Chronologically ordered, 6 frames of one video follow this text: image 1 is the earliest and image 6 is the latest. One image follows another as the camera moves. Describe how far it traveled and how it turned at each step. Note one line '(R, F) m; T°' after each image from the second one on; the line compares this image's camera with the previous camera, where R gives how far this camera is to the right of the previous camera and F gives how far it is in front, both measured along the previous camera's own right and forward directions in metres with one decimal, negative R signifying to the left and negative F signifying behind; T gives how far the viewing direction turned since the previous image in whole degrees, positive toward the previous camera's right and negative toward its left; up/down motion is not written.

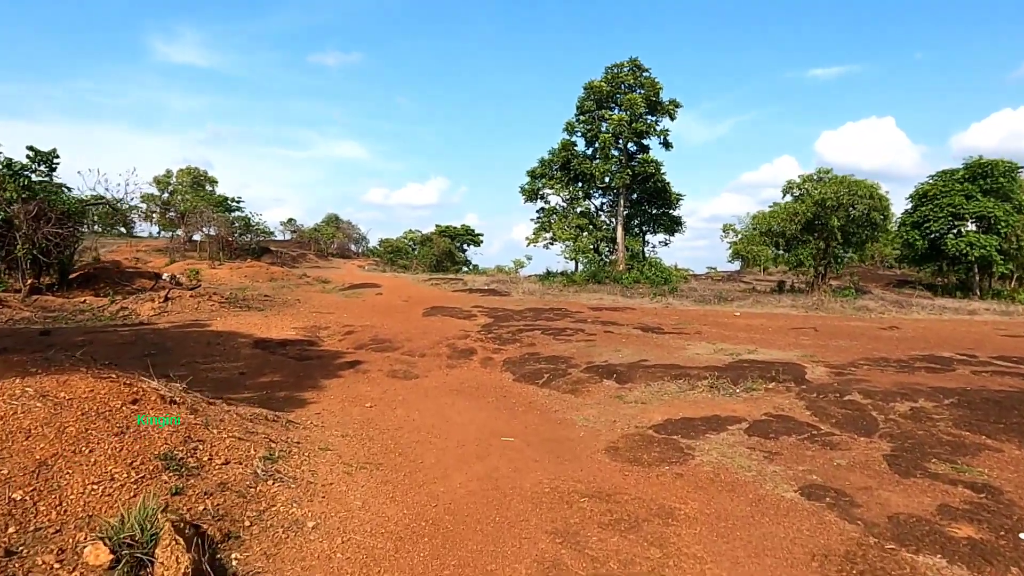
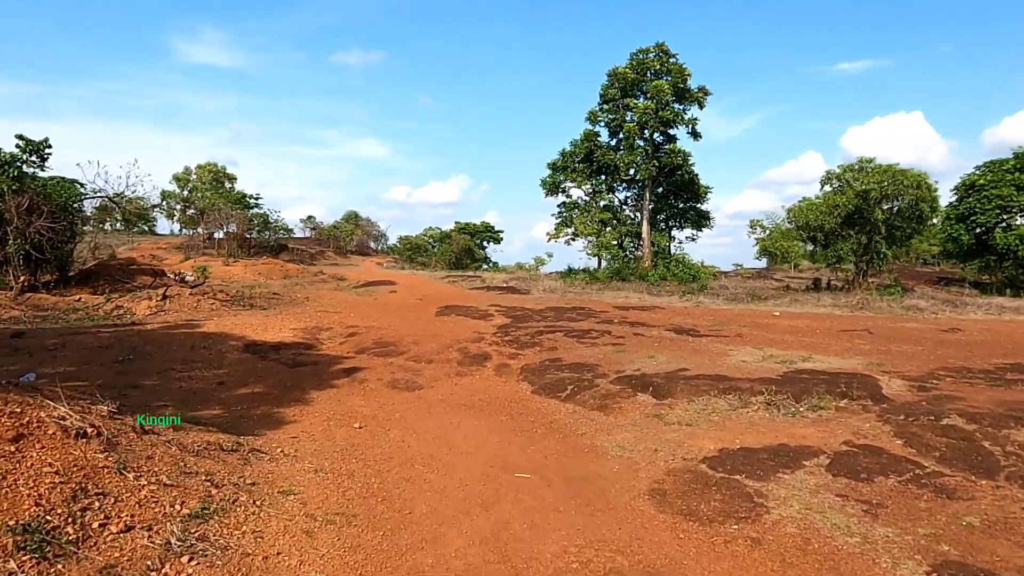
(0.0, +1.2) m; -2°
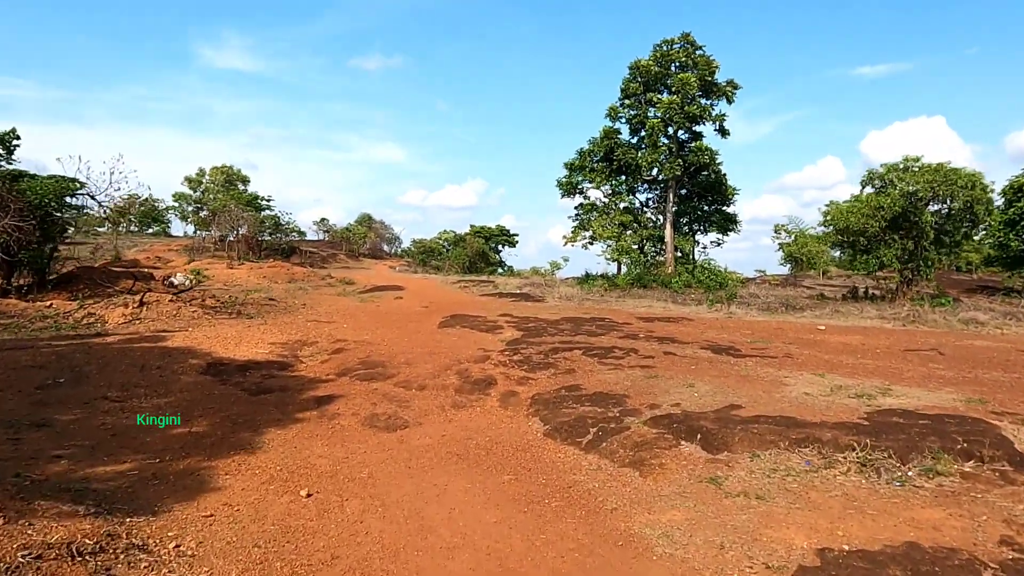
(+0.1, +1.6) m; -1°
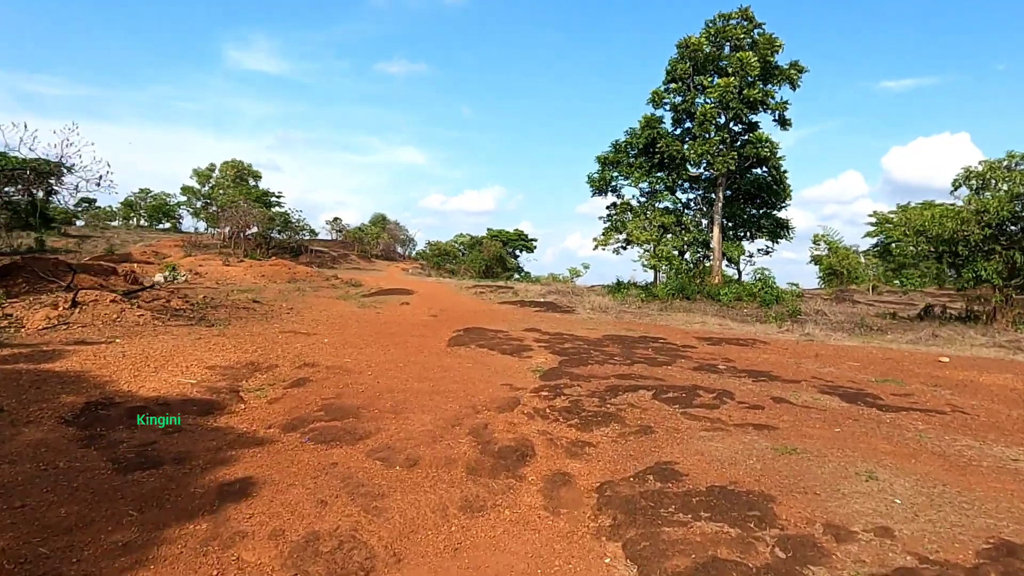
(-0.3, +3.1) m; -1°
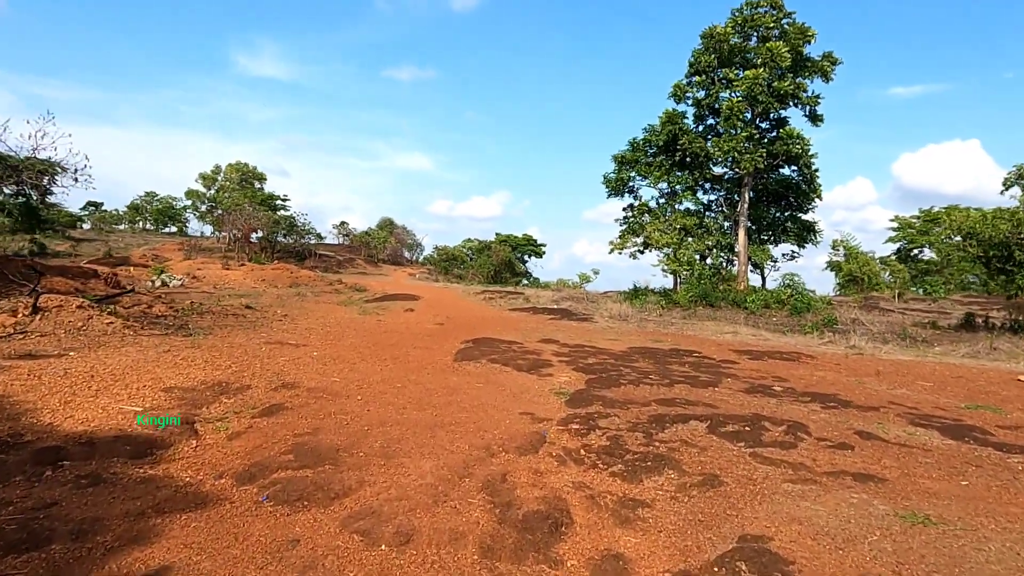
(-0.1, +1.3) m; -1°
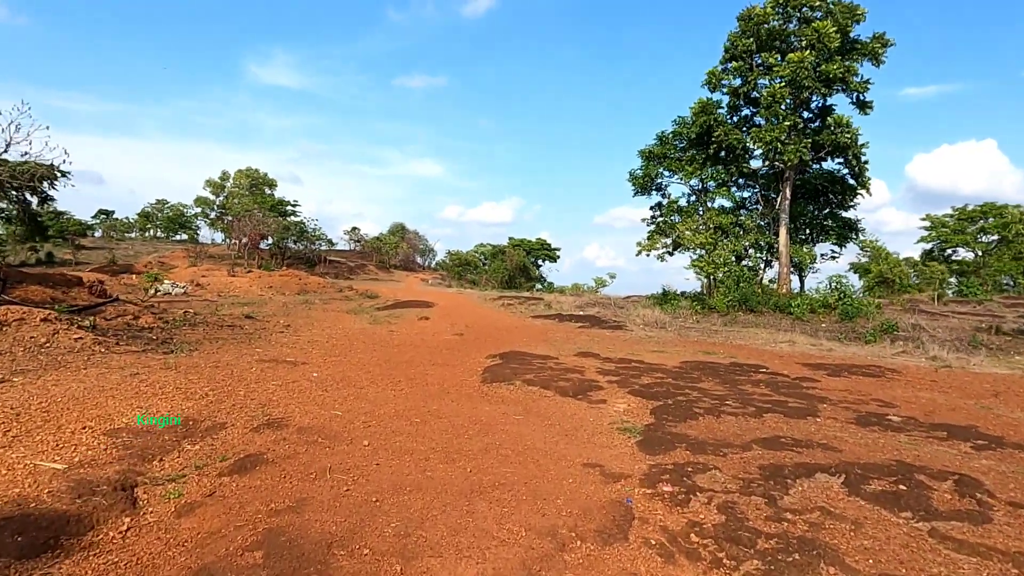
(-0.3, +1.5) m; -1°
